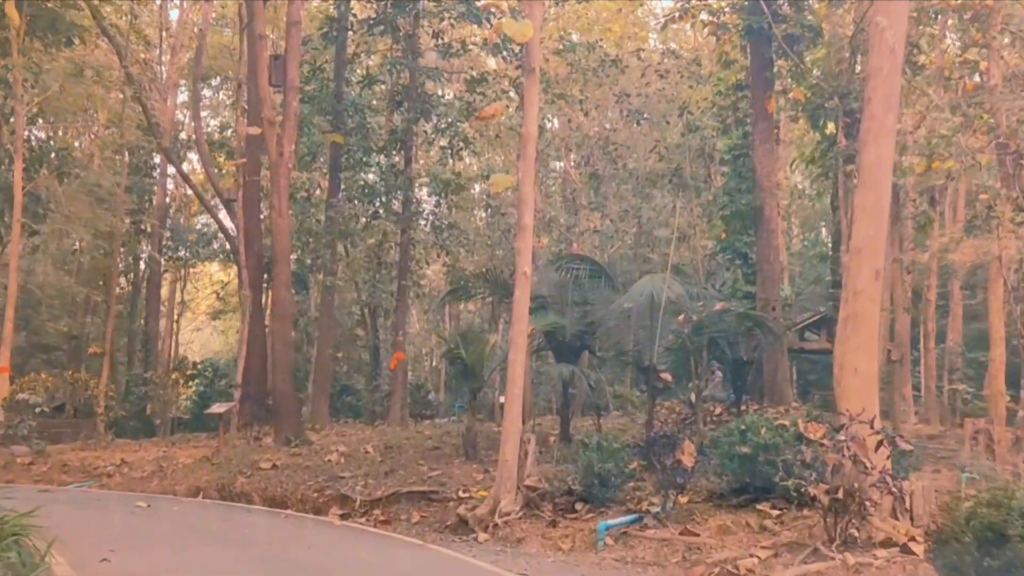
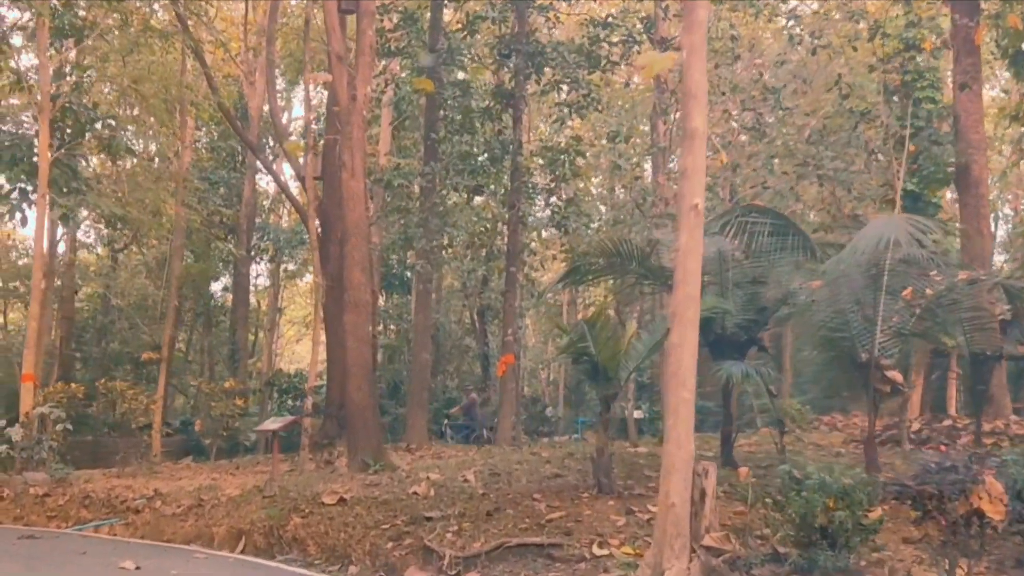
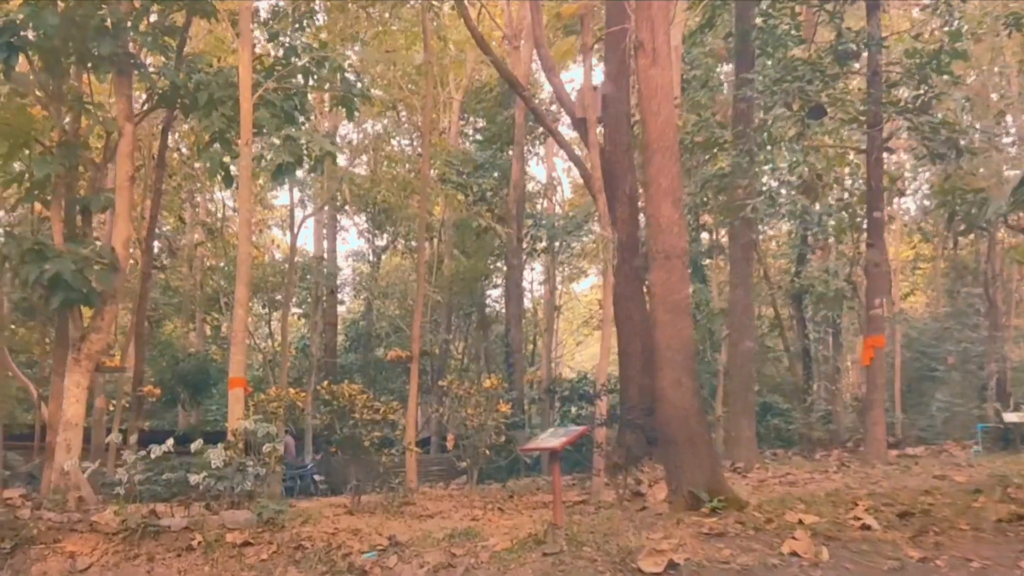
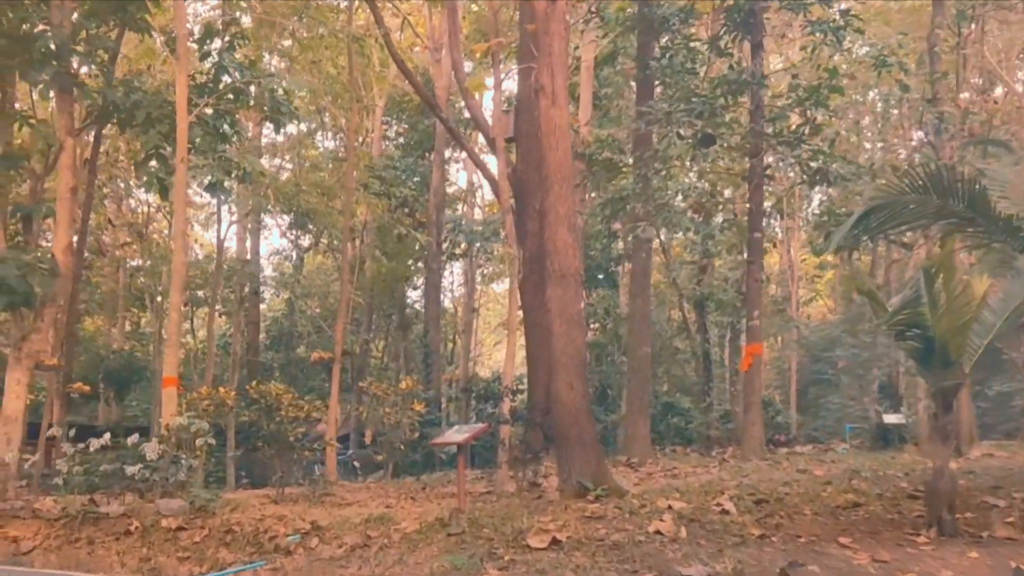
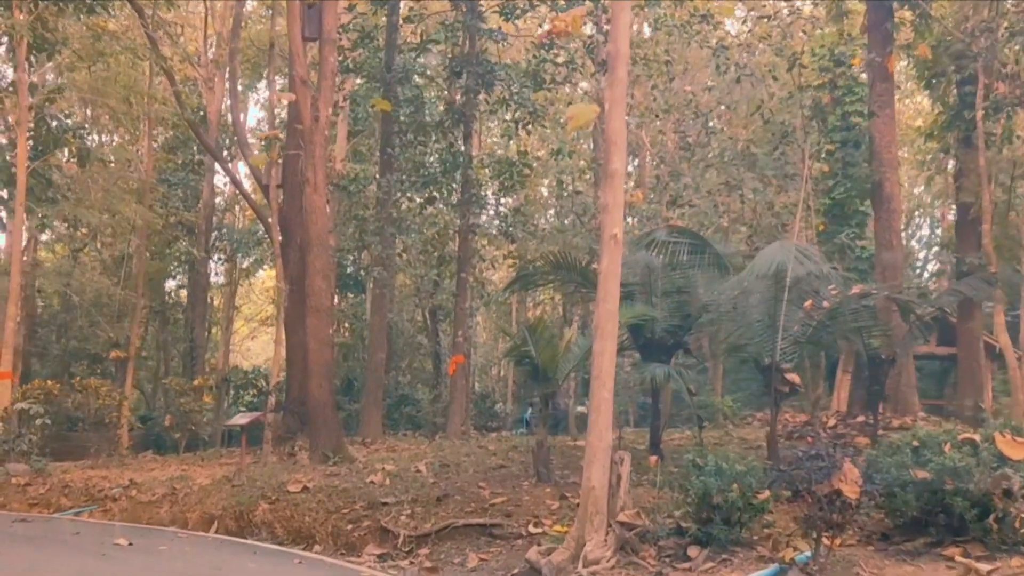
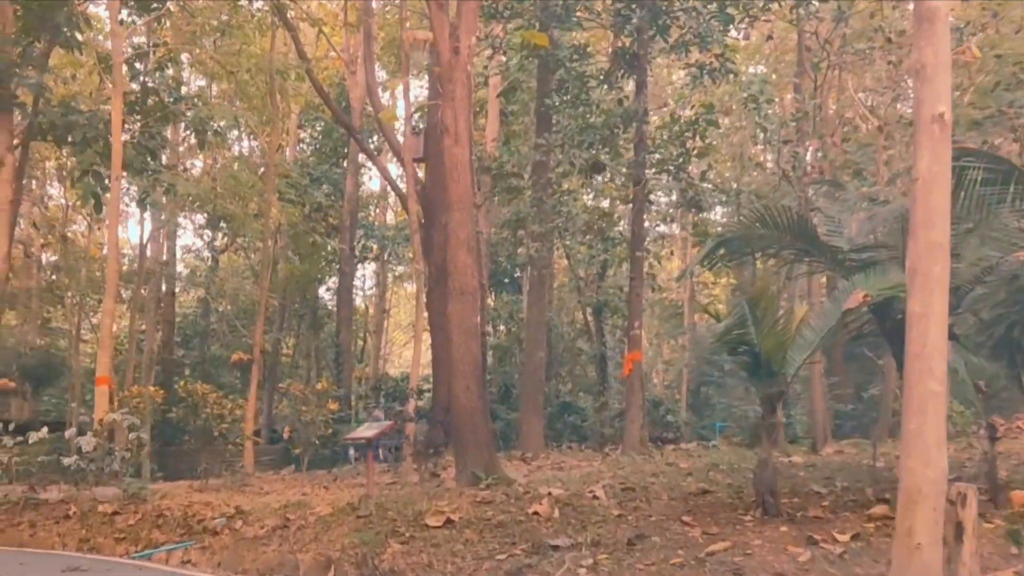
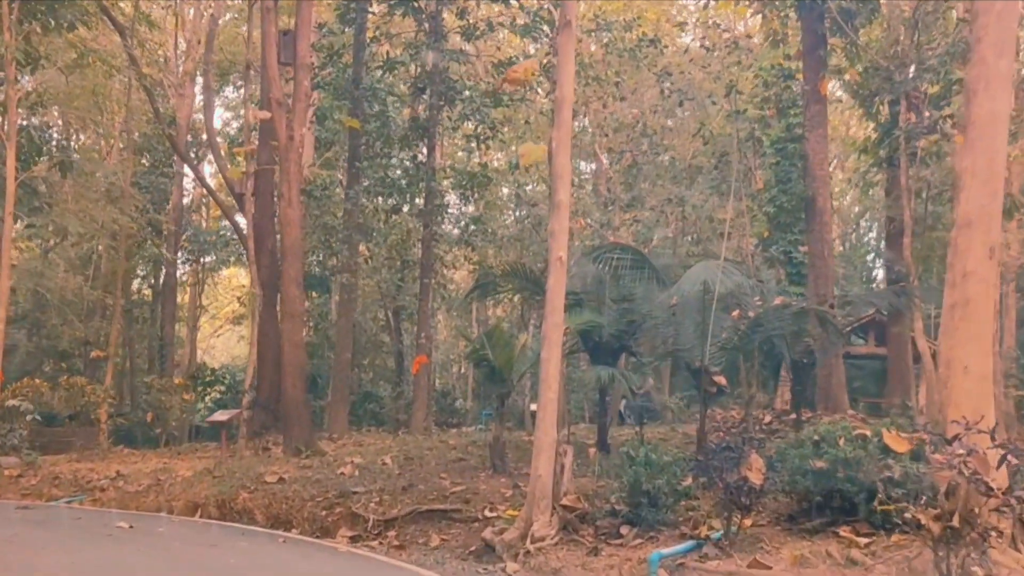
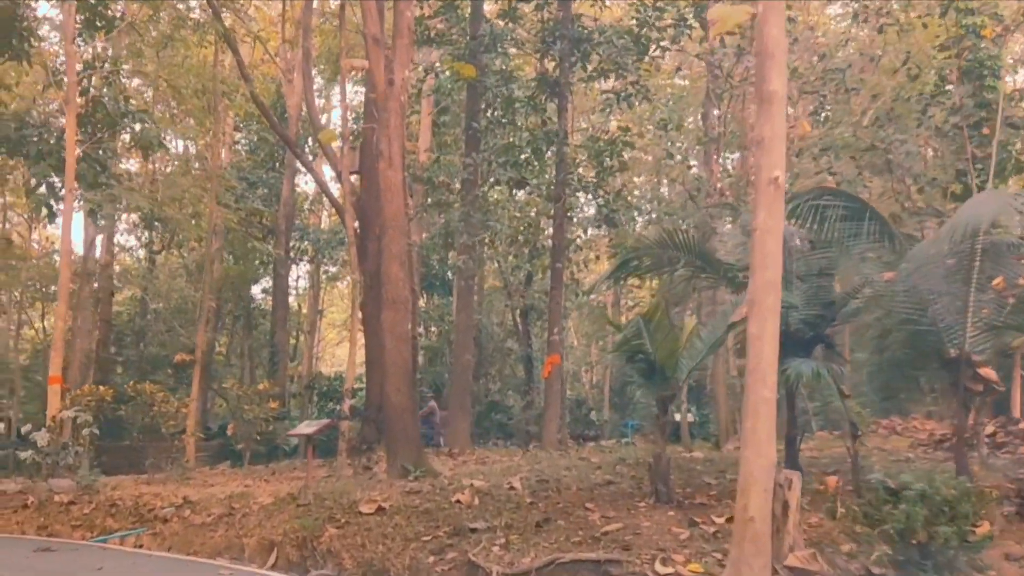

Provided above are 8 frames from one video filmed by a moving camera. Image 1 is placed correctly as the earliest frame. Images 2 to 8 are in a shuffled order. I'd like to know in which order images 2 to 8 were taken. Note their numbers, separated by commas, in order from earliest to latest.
7, 5, 2, 8, 6, 4, 3
